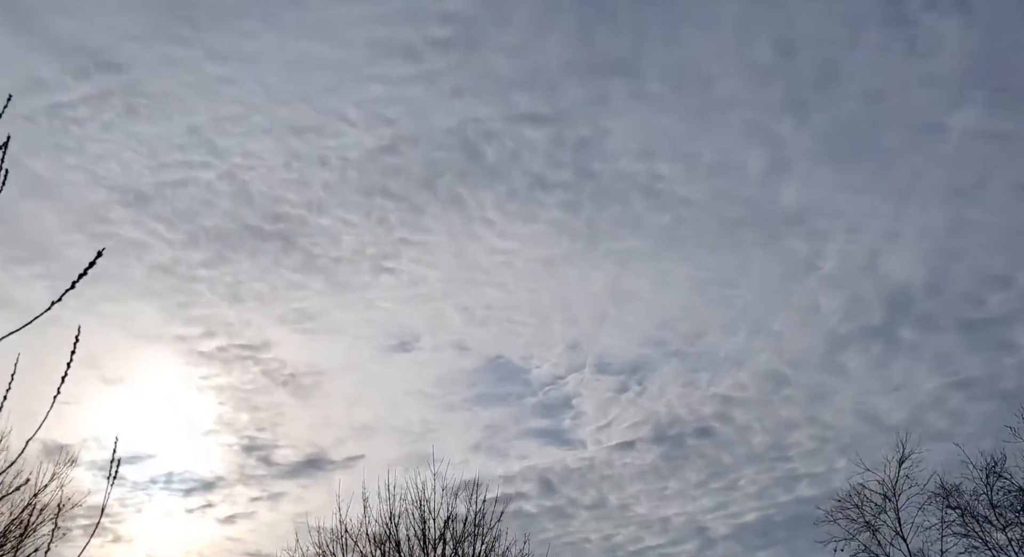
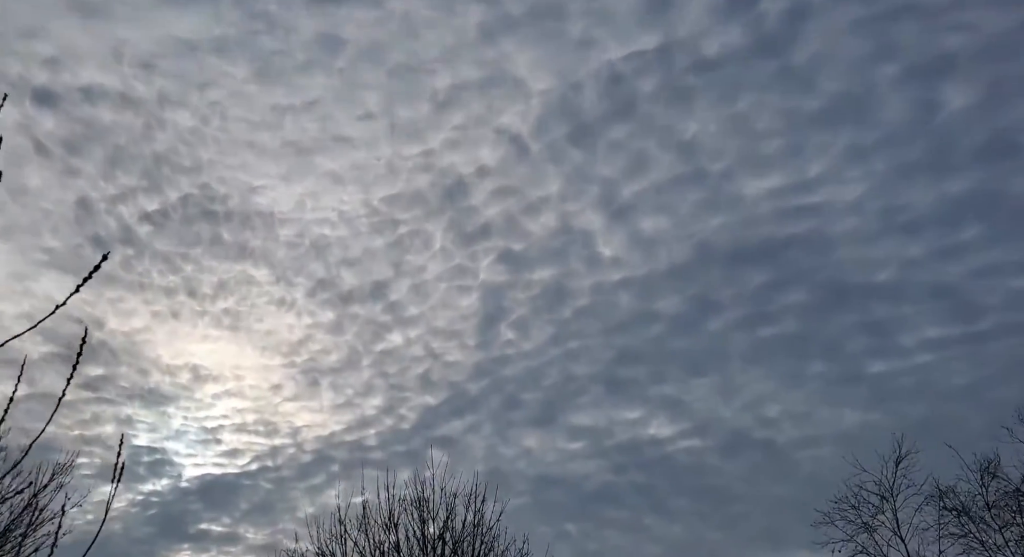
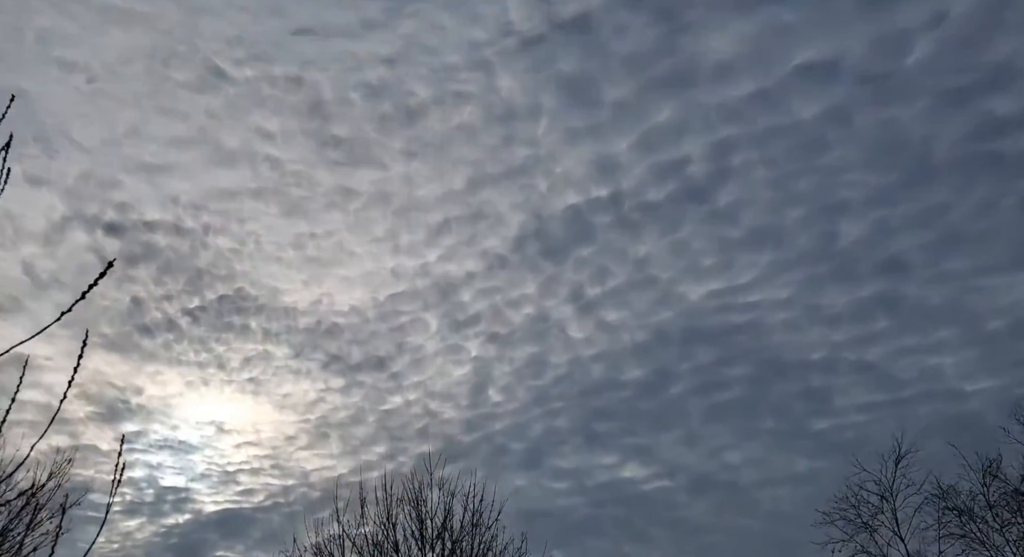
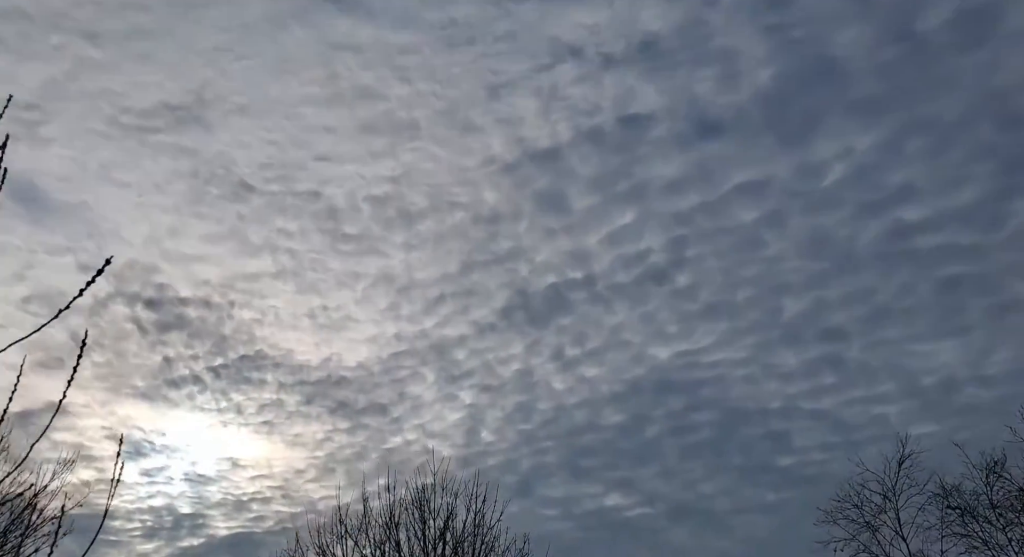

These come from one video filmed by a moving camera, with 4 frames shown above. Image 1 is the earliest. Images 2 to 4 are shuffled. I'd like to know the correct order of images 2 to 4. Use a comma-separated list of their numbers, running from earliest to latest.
4, 3, 2
